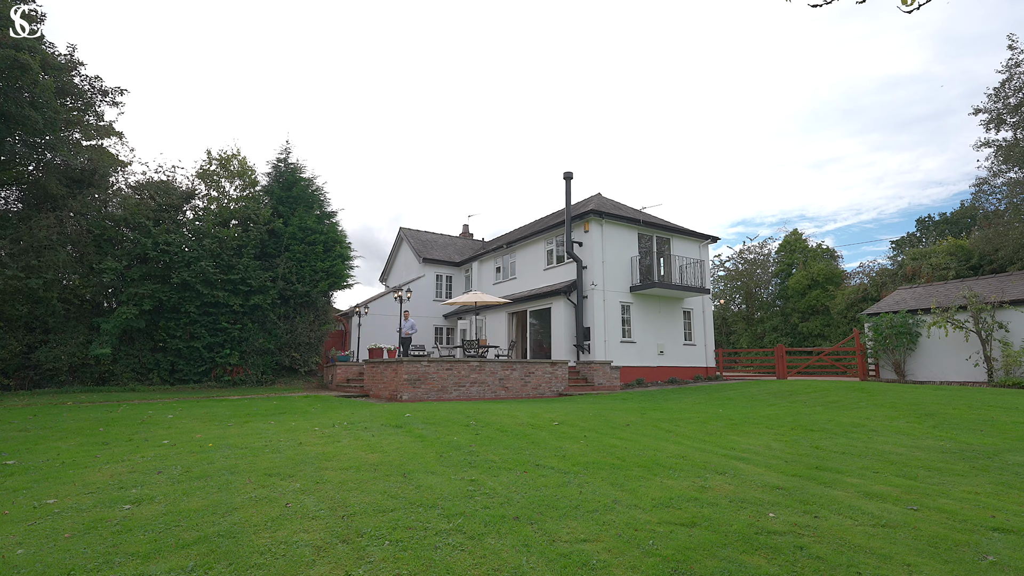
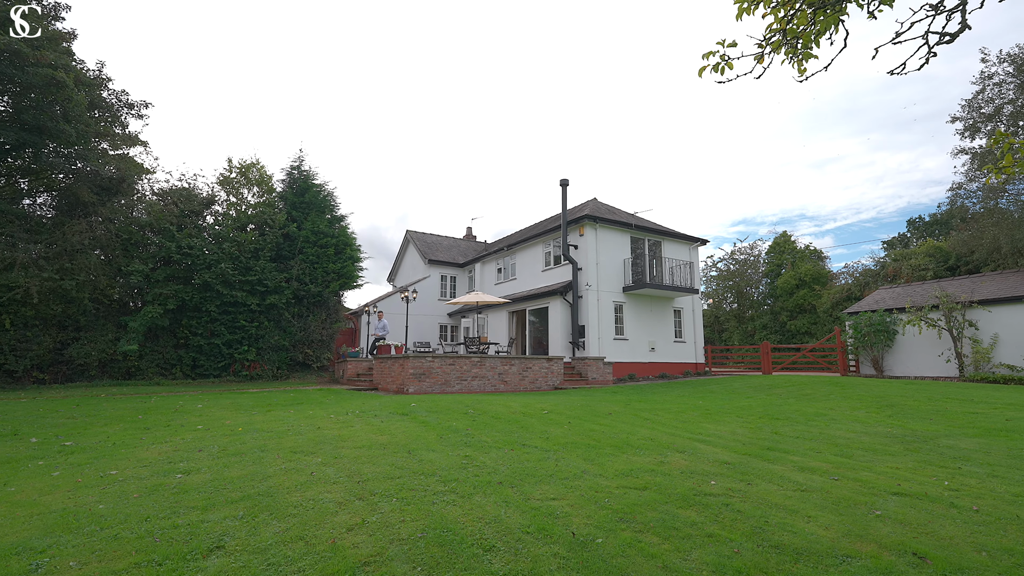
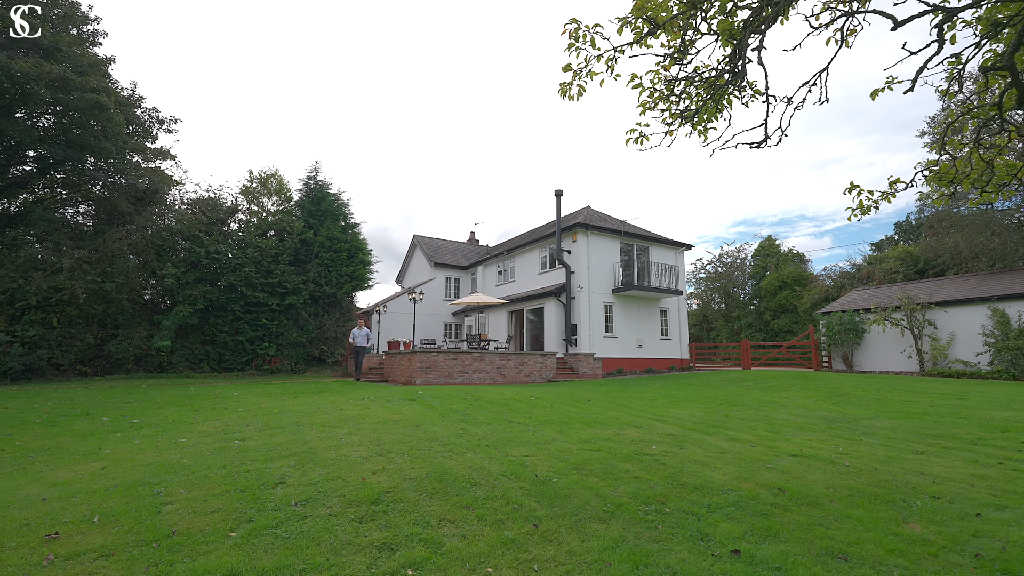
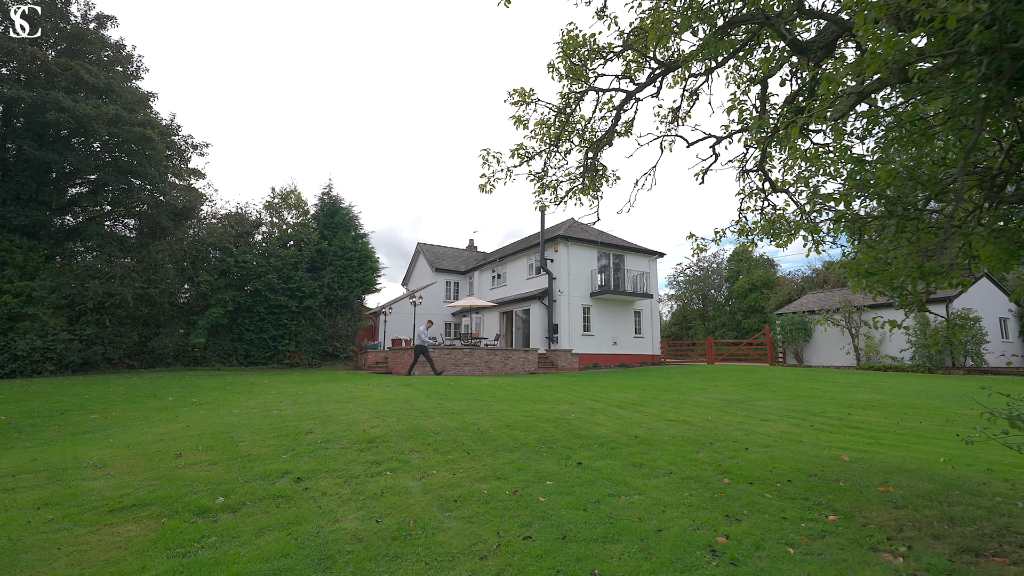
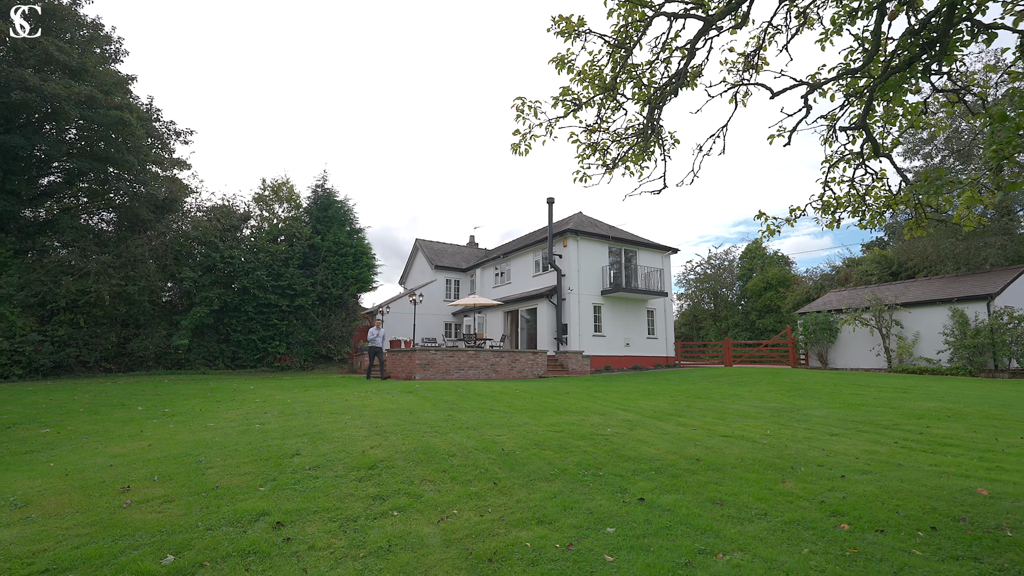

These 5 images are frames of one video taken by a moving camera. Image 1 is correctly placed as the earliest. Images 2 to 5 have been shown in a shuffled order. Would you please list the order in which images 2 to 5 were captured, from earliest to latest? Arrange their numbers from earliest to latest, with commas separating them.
2, 3, 5, 4
